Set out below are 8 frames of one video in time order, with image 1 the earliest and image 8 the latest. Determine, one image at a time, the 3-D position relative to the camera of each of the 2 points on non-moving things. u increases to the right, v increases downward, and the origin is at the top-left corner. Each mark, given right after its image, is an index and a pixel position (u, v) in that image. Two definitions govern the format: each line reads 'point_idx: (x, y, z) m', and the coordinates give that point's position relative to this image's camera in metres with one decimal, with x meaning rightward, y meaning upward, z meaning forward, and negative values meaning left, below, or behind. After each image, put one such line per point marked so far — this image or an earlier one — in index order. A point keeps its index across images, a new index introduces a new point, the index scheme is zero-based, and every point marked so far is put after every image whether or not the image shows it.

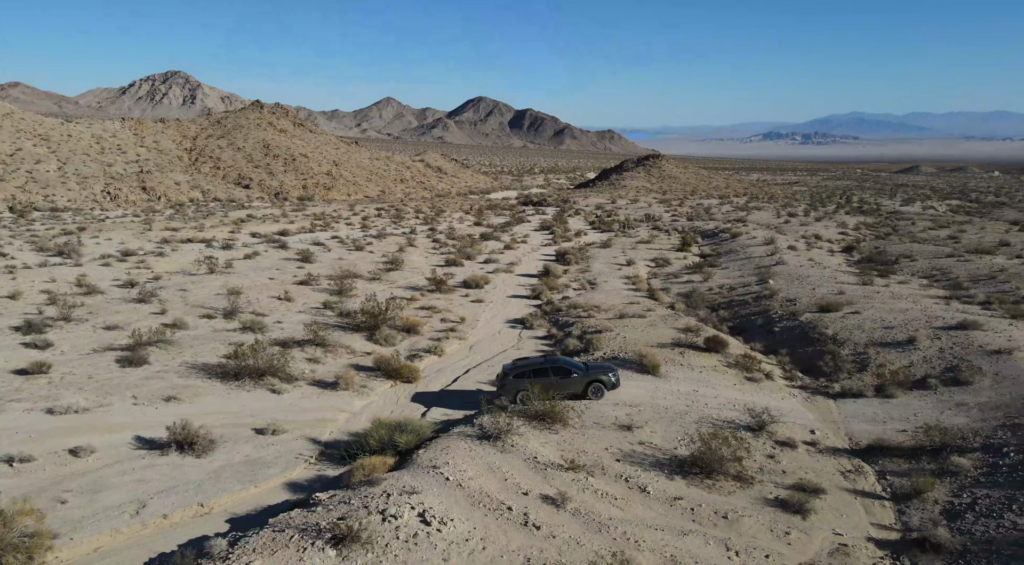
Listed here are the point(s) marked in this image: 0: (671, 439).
0: (+3.4, -3.3, +16.9) m
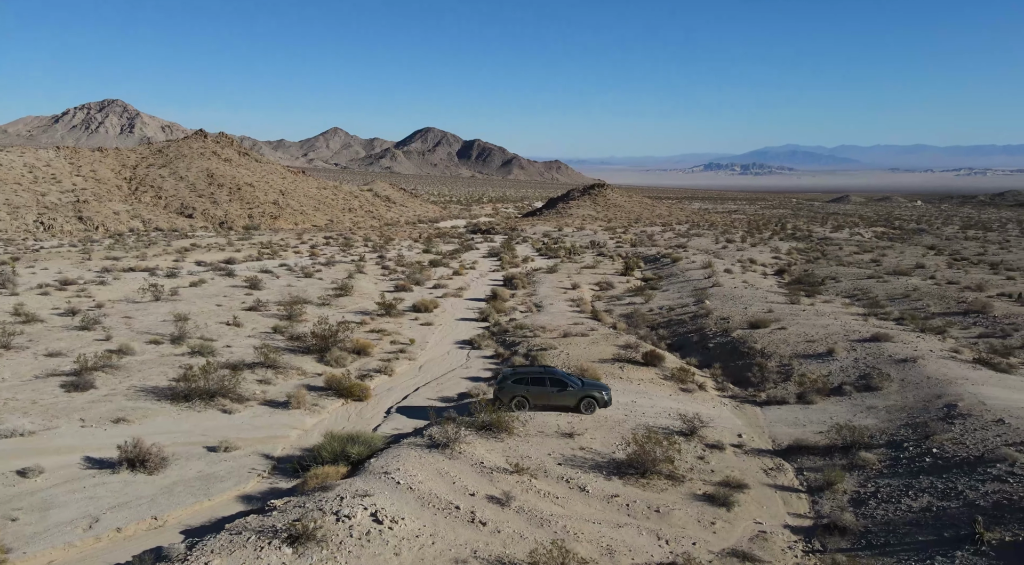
0: (+2.2, -3.6, +18.0) m
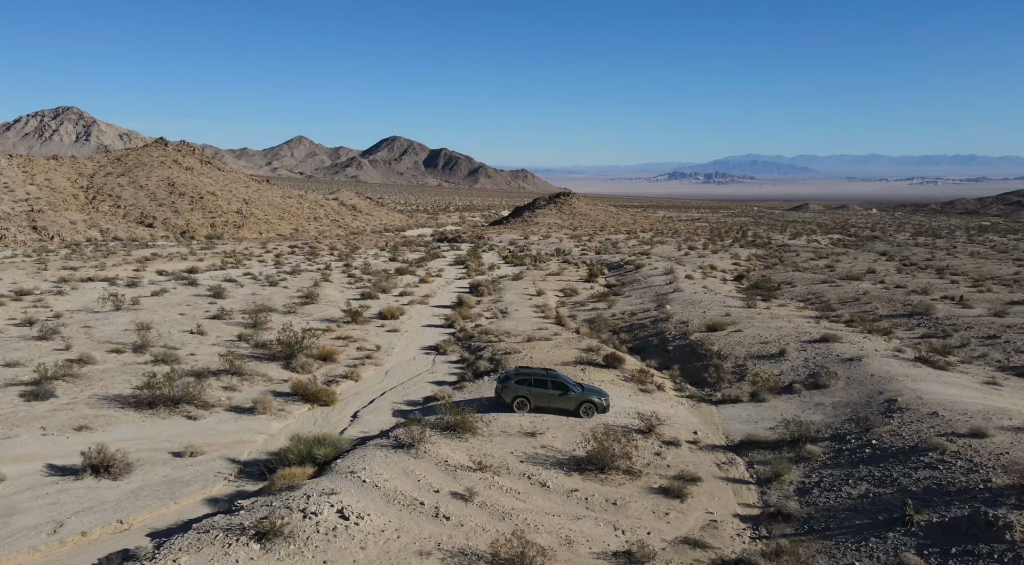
0: (+1.4, -3.7, +18.6) m
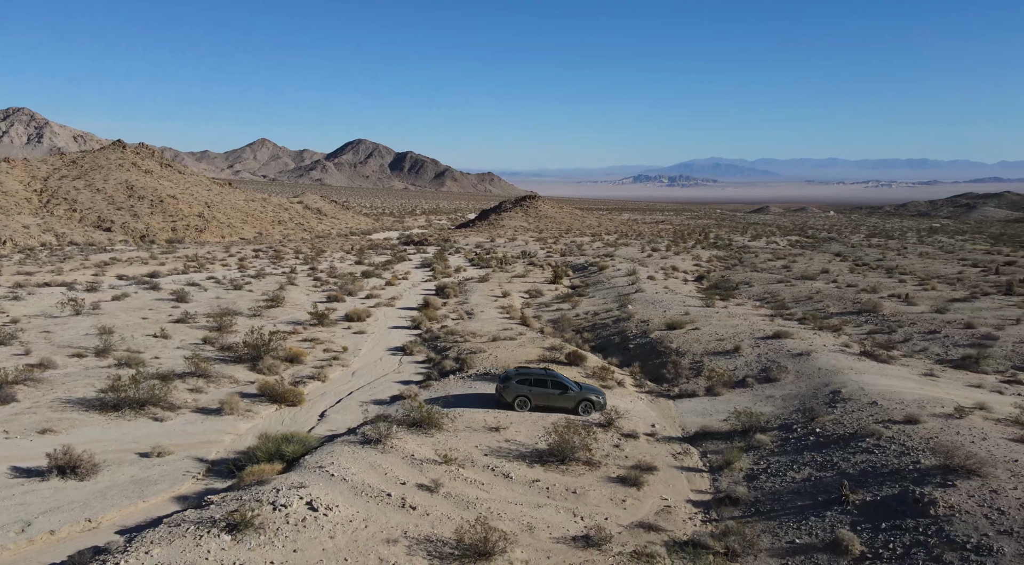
0: (+0.5, -3.7, +19.3) m
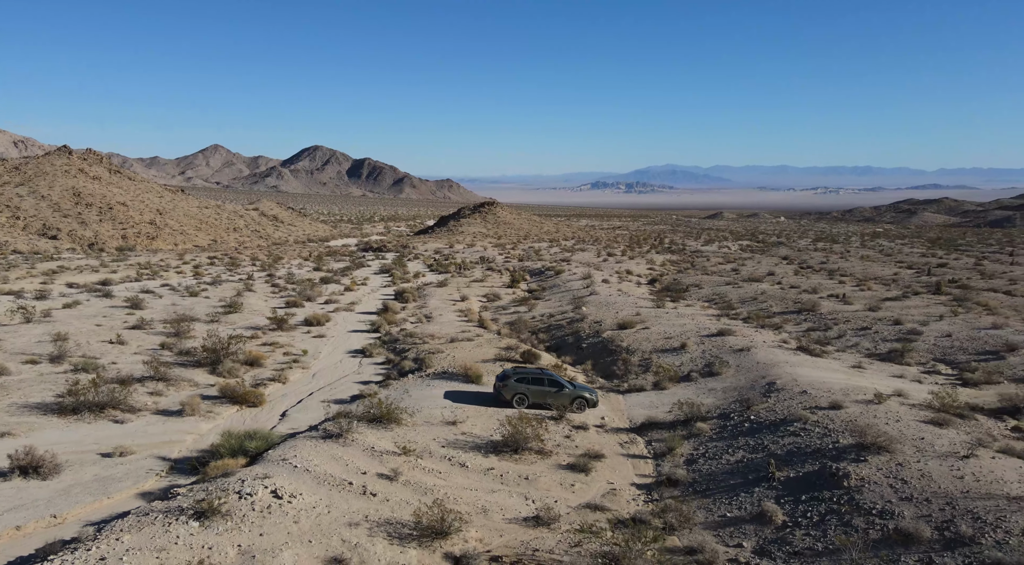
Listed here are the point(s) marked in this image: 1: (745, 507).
0: (-0.6, -3.7, +20.2) m
1: (+4.0, -3.9, +13.9) m
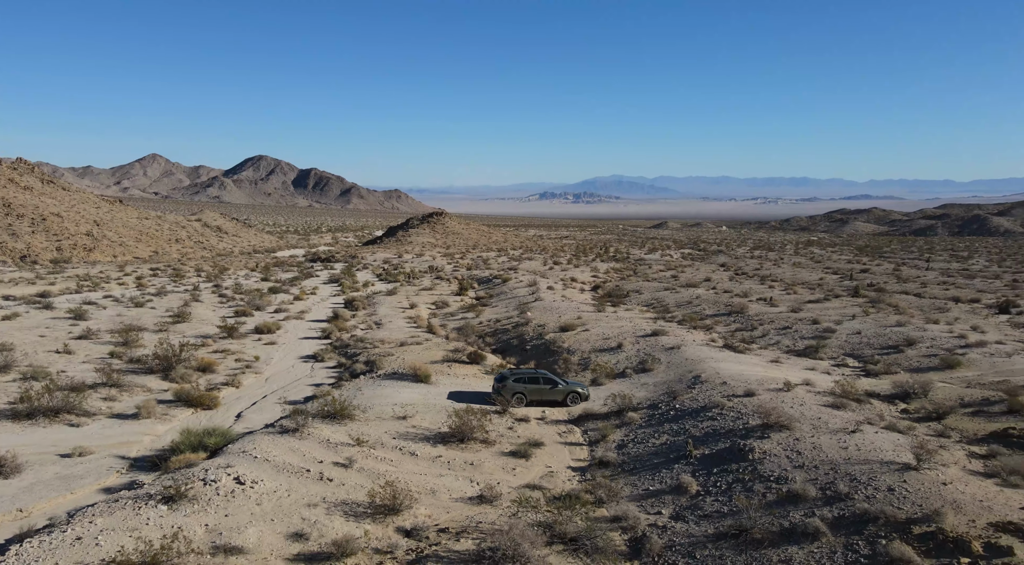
0: (-2.0, -3.8, +21.7) m
1: (+3.0, -3.9, +15.6) m
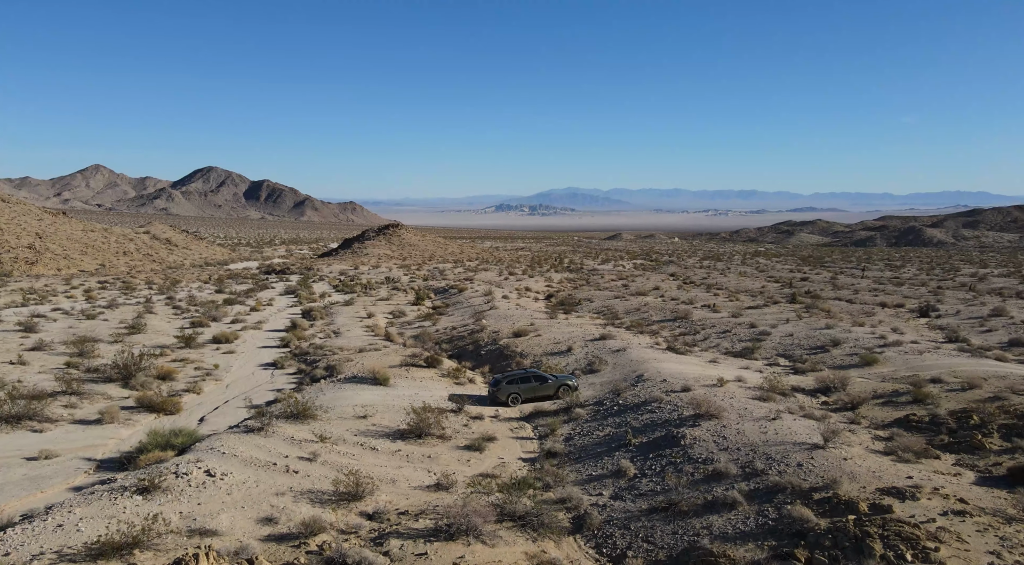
0: (-3.3, -3.9, +22.9) m
1: (+2.0, -3.9, +17.1) m
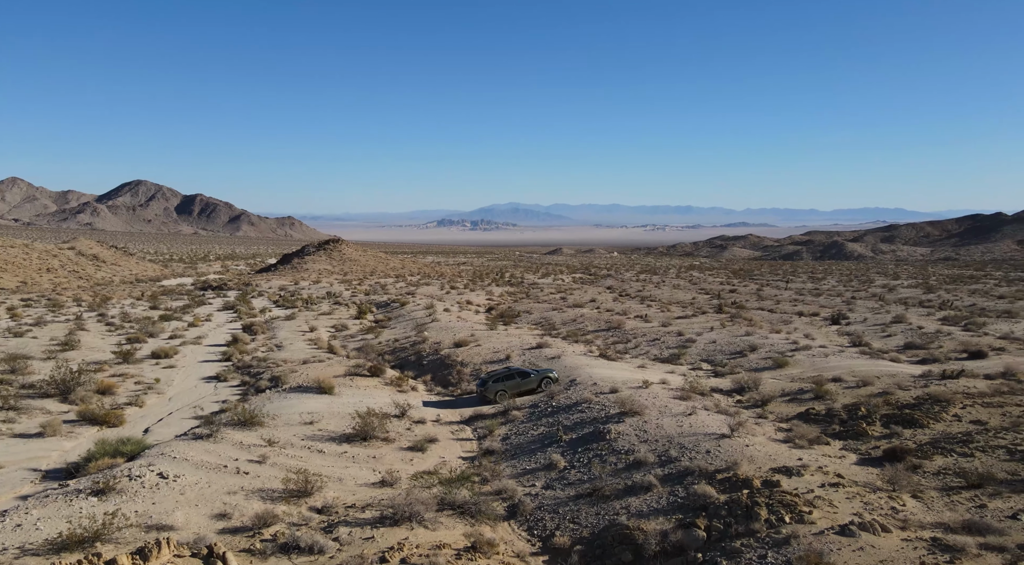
0: (-5.1, -4.3, +24.0) m
1: (+0.6, -4.1, +18.6) m
